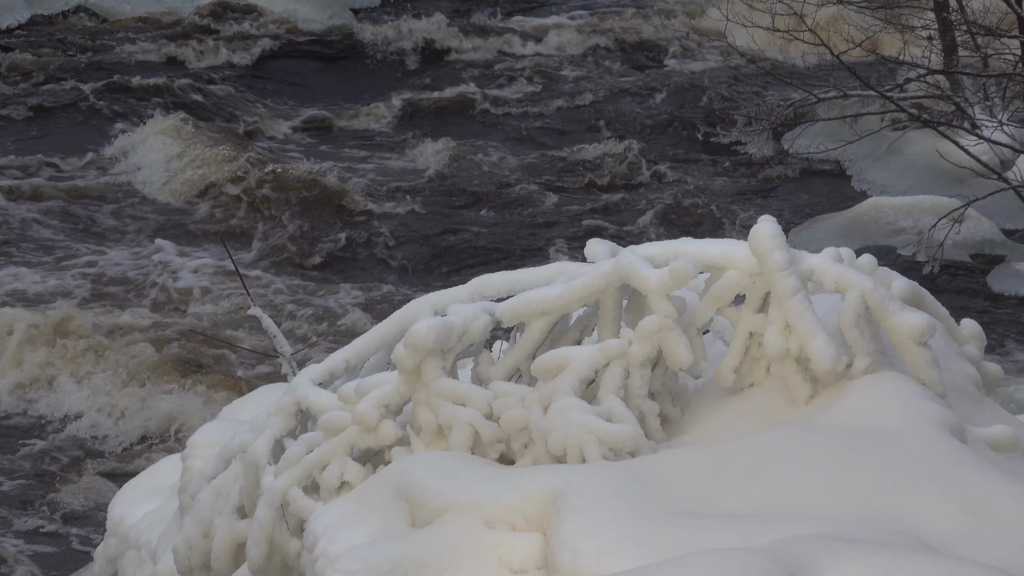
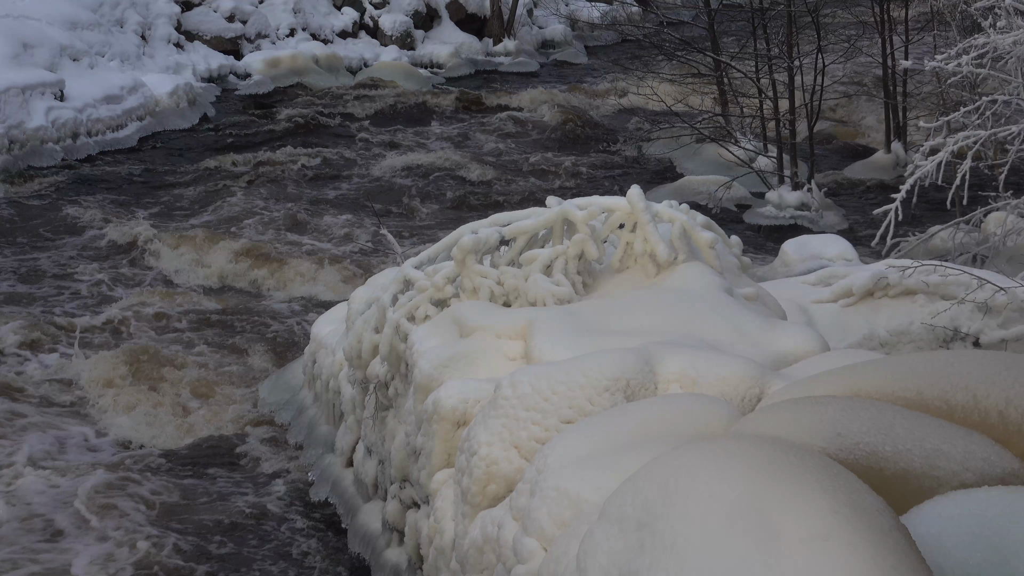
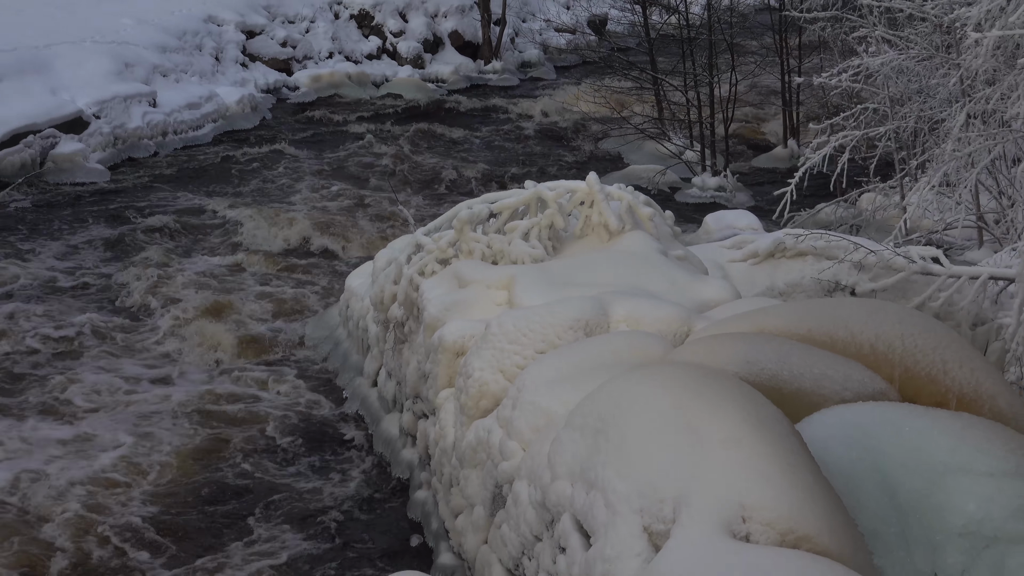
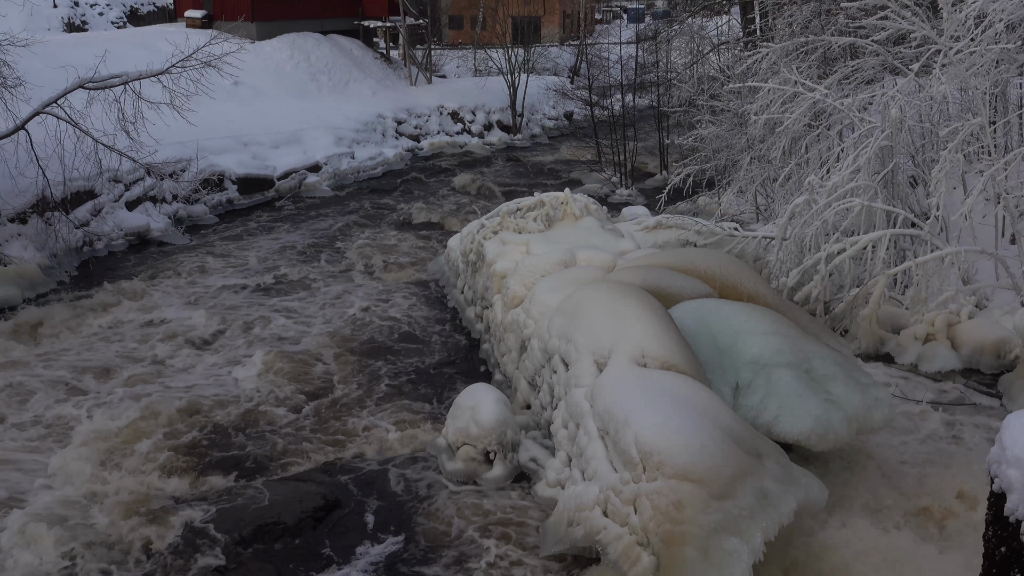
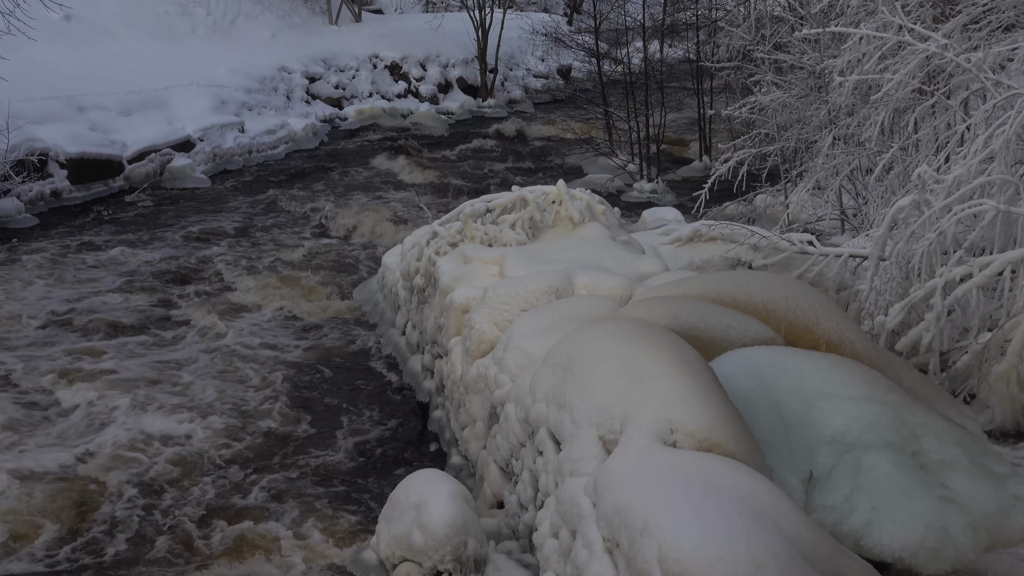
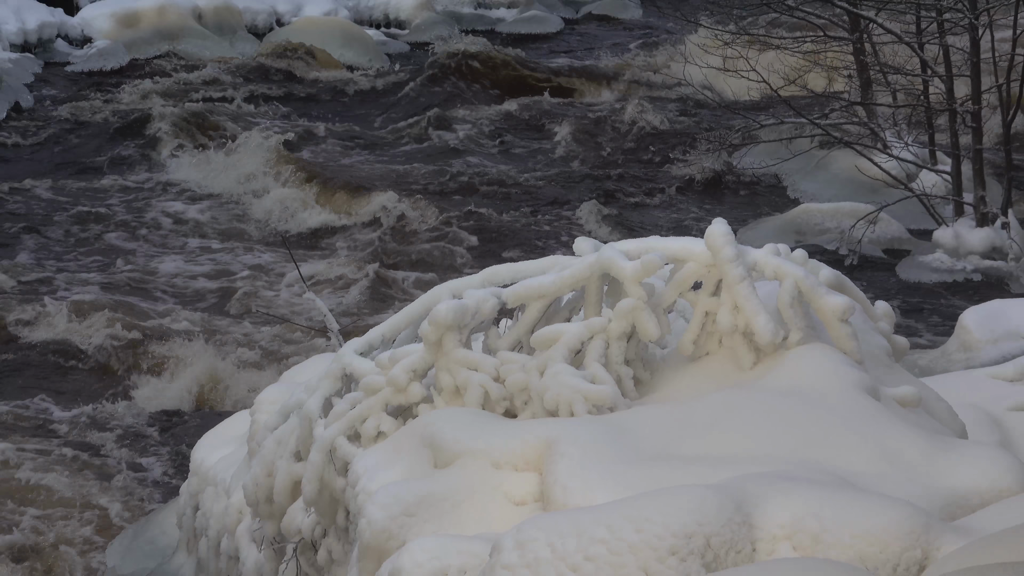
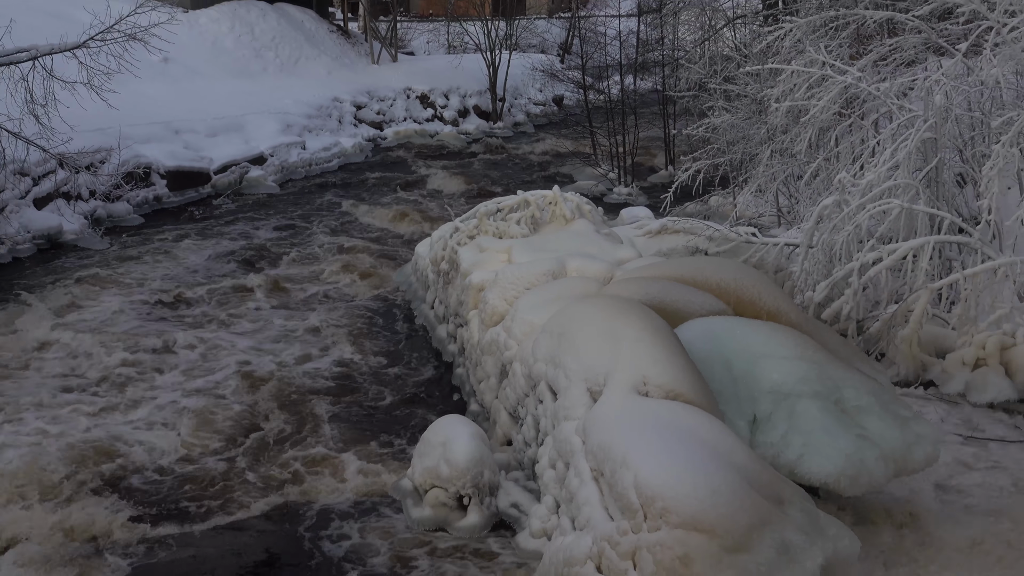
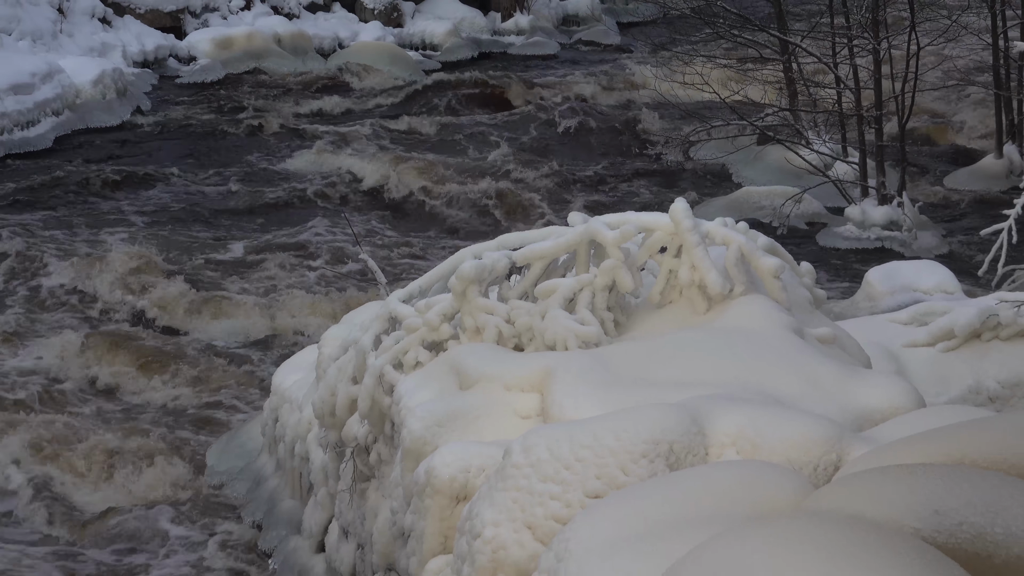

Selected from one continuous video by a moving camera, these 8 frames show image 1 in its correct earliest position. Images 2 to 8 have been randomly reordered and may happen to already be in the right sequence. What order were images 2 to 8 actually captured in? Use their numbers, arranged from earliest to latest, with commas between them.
6, 8, 2, 3, 5, 7, 4
